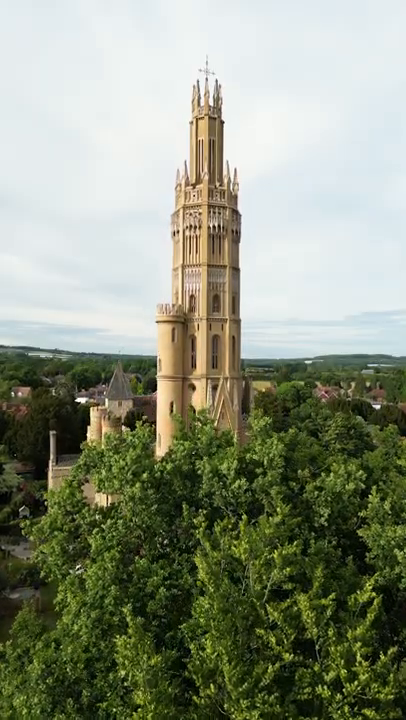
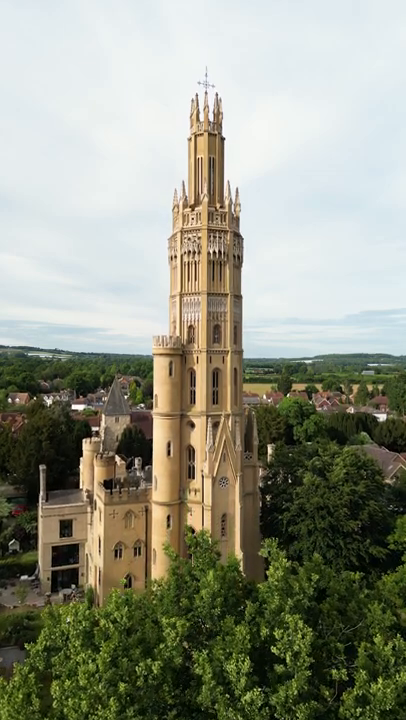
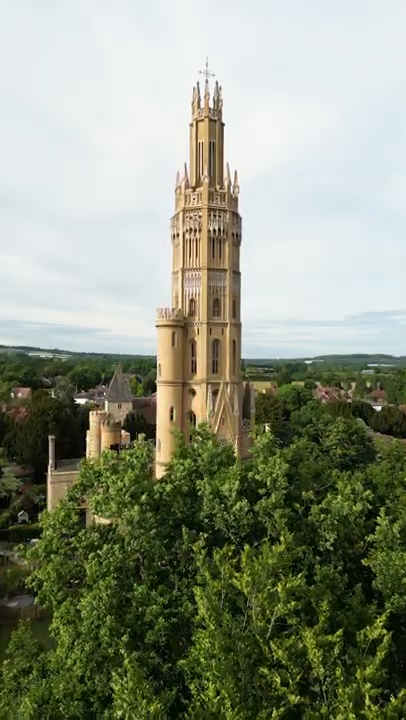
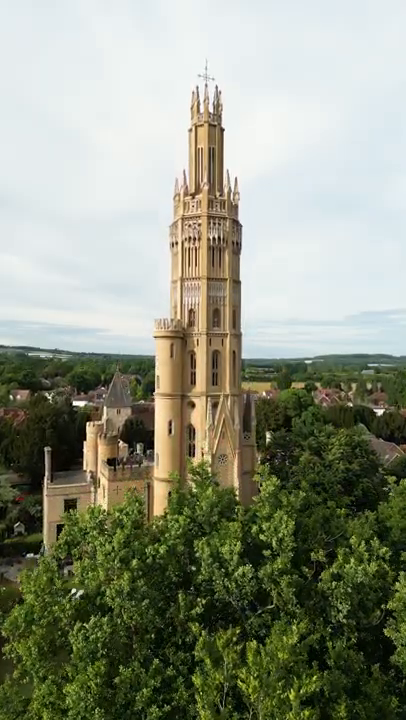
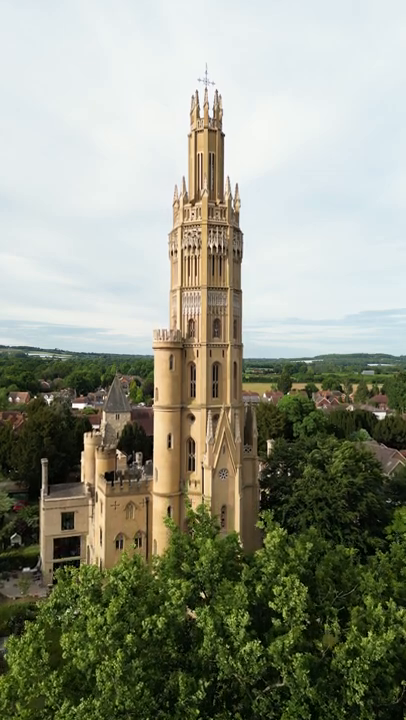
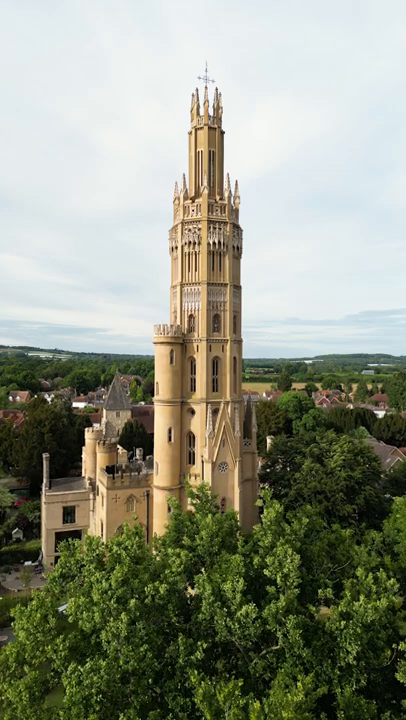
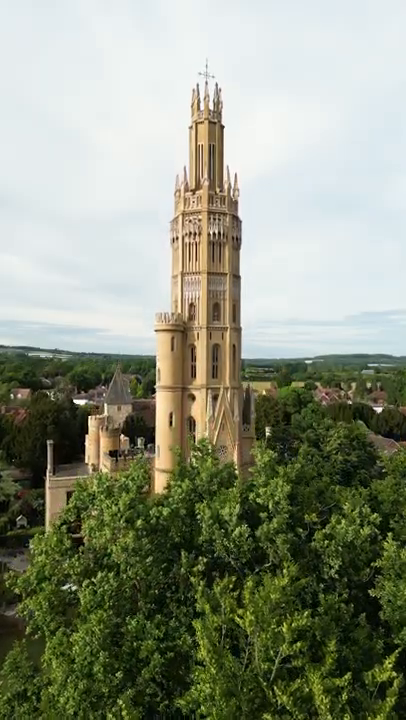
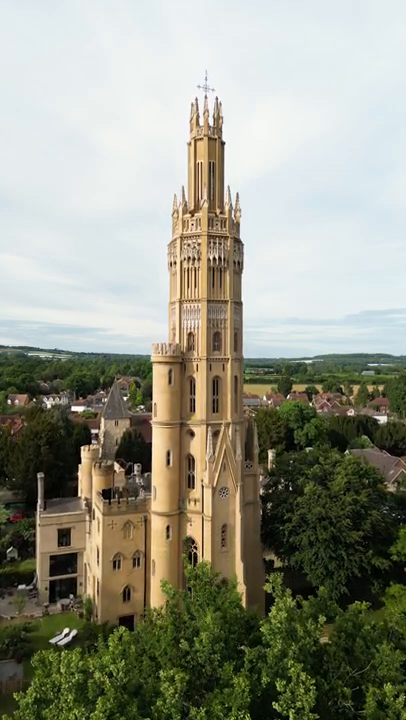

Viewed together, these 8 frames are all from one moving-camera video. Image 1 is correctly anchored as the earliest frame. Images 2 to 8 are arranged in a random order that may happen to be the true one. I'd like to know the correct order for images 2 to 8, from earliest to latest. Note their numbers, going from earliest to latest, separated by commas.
3, 7, 4, 6, 5, 2, 8
